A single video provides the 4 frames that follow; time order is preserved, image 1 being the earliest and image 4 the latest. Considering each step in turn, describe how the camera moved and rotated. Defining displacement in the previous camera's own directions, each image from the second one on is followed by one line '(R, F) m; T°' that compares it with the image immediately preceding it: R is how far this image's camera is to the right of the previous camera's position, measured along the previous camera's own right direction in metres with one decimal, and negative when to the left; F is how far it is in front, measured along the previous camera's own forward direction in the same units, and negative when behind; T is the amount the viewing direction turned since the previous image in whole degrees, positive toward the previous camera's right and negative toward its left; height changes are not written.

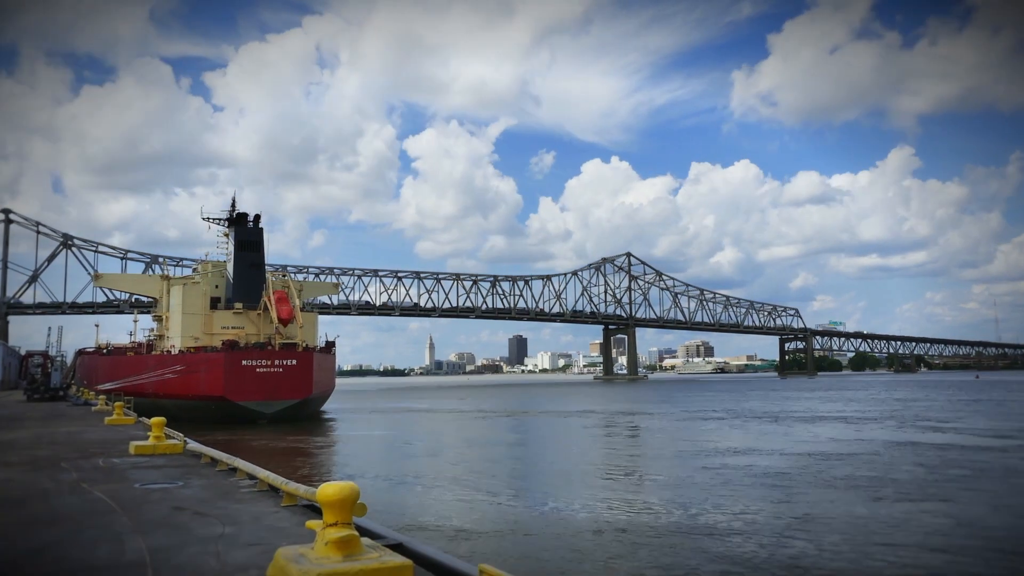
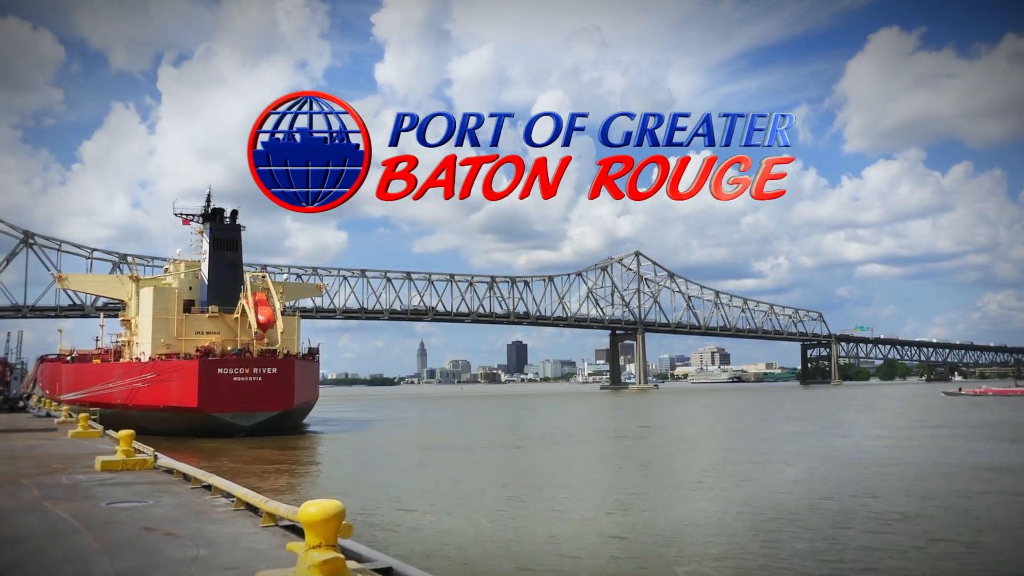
(0.0, +1.1) m; 0°
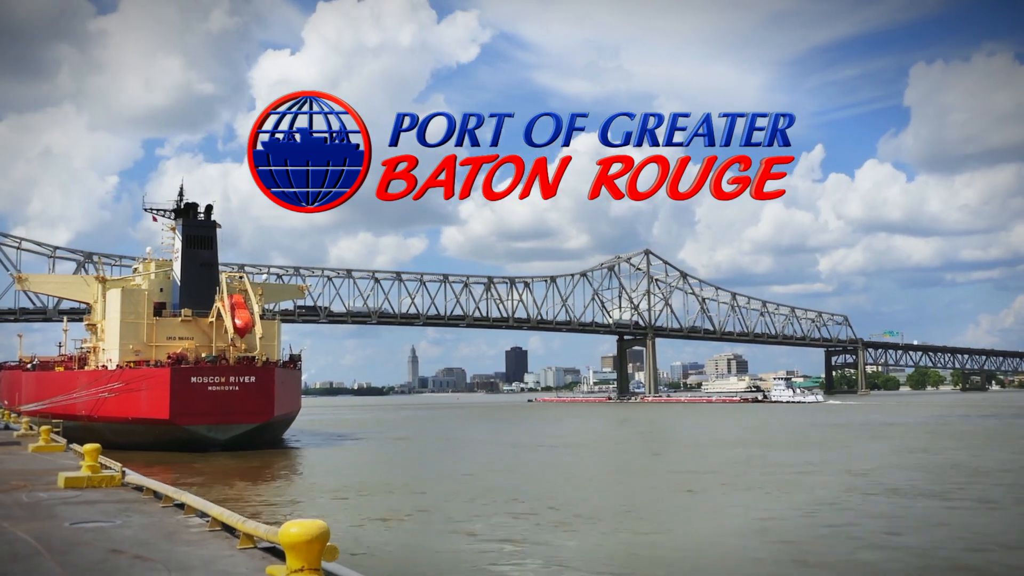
(0.0, +1.0) m; 0°
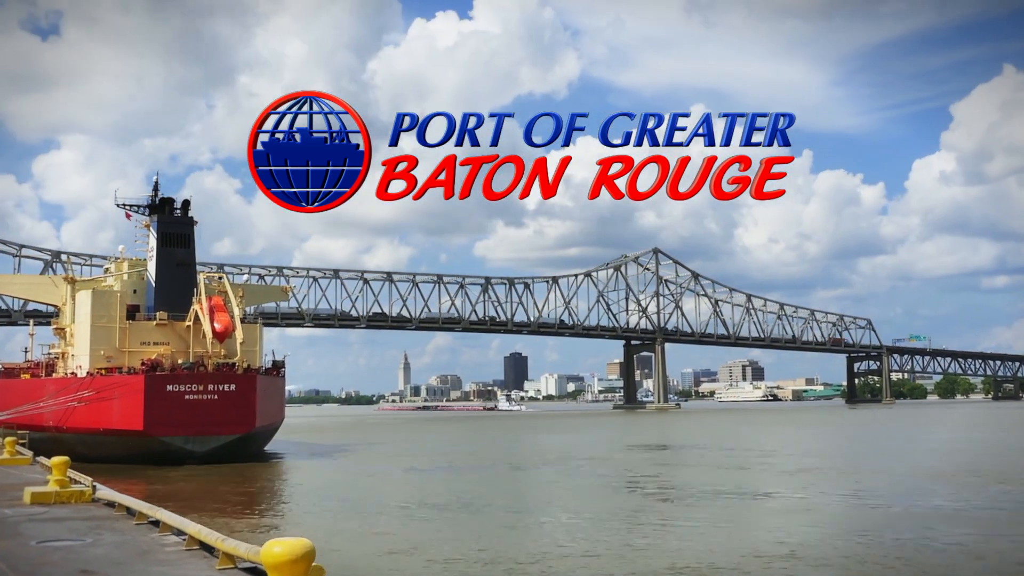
(0.0, +0.8) m; 0°
